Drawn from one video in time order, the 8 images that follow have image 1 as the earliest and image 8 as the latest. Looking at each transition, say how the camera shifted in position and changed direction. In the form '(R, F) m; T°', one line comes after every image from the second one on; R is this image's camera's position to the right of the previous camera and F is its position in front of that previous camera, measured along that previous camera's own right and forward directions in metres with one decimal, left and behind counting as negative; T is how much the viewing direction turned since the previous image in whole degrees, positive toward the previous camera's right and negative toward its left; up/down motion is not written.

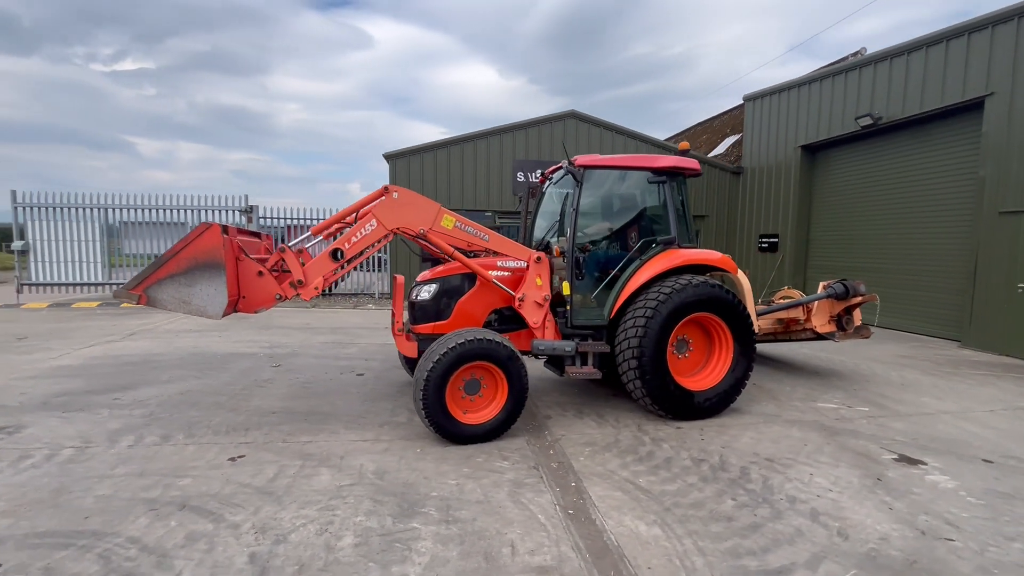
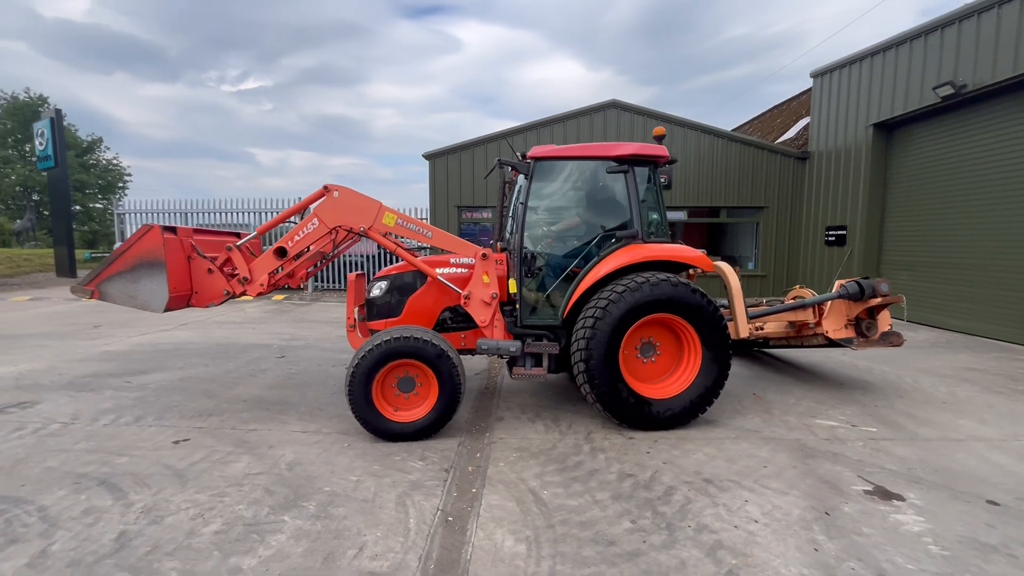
(+1.1, +0.2) m; -10°
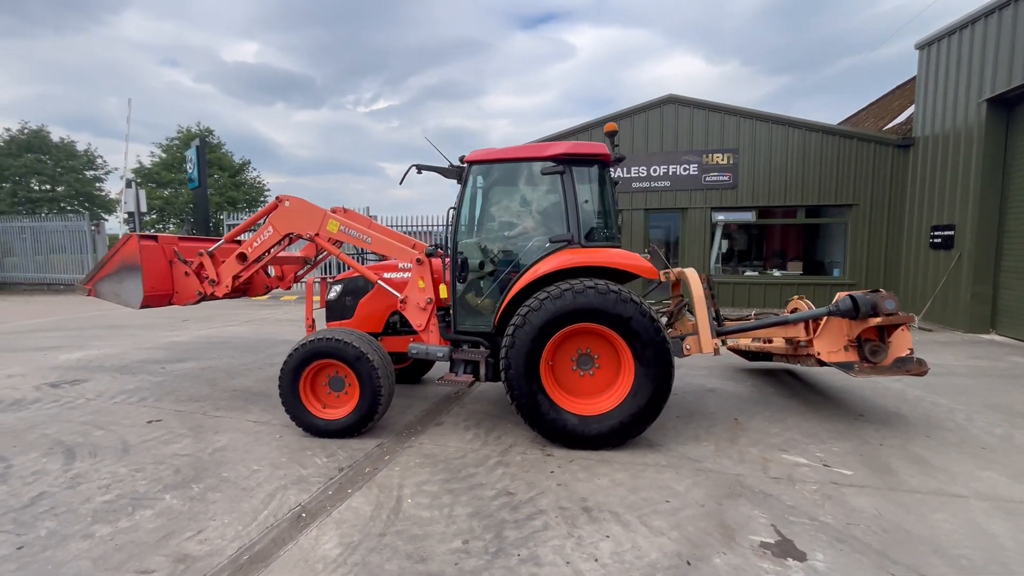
(+1.4, +0.2) m; -13°
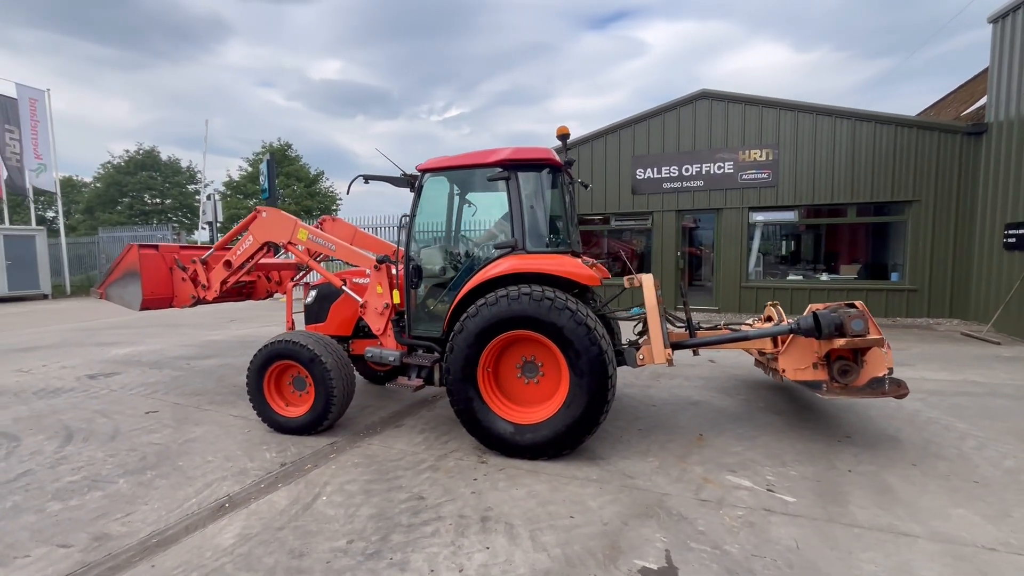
(+0.9, +0.1) m; -8°
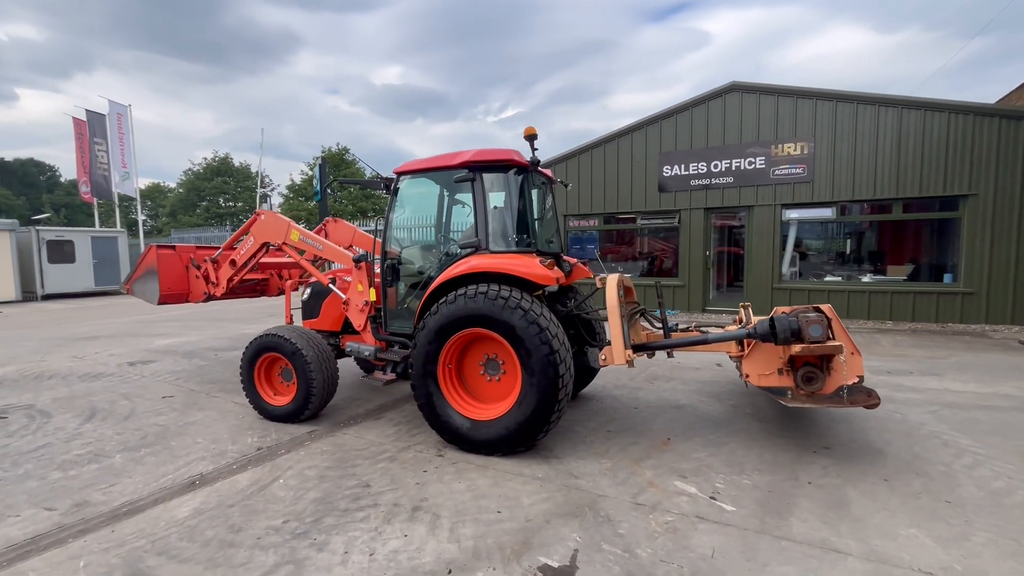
(+0.7, 0.0) m; -6°
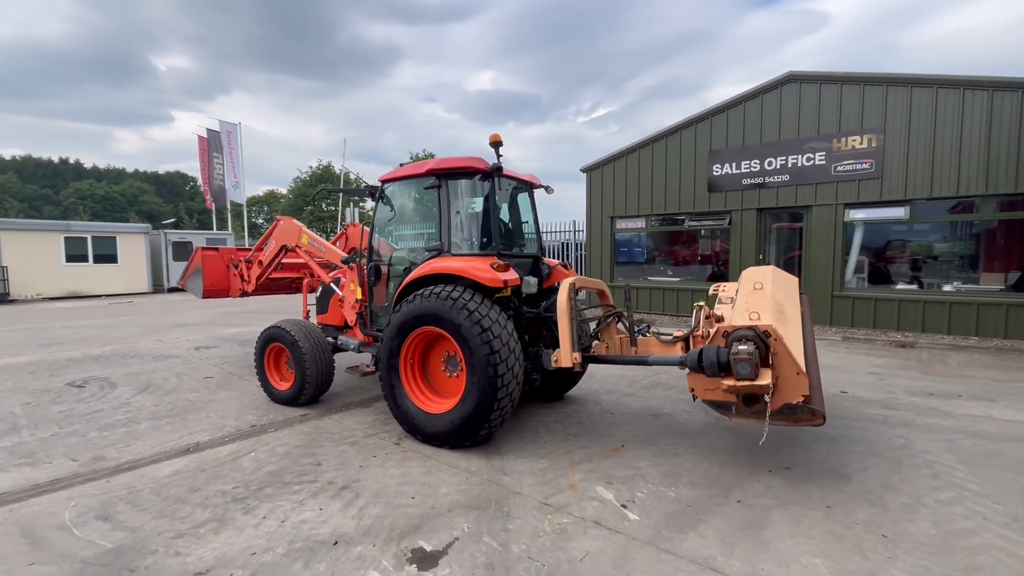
(+1.0, 0.0) m; -10°
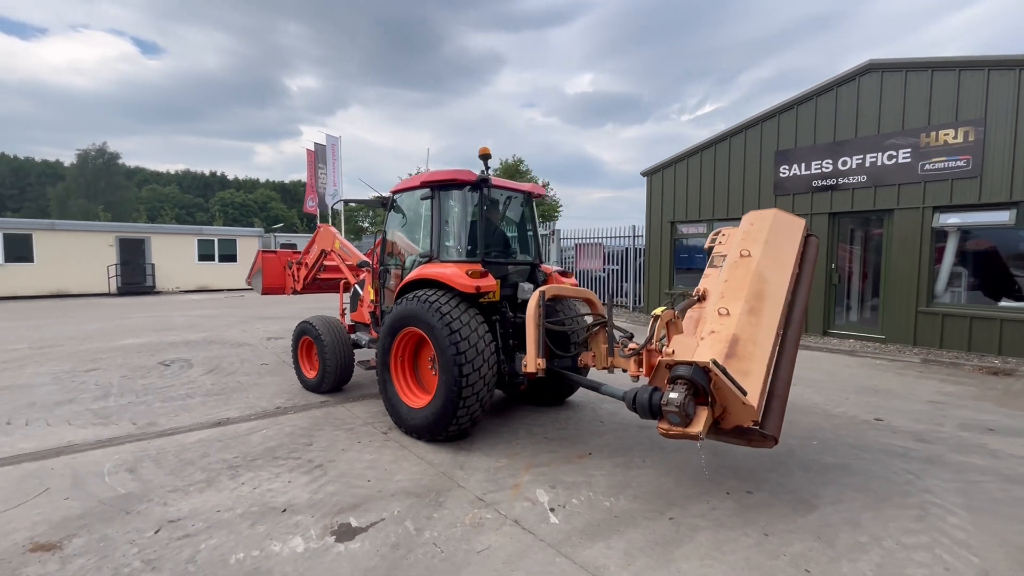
(+0.9, -0.1) m; -11°
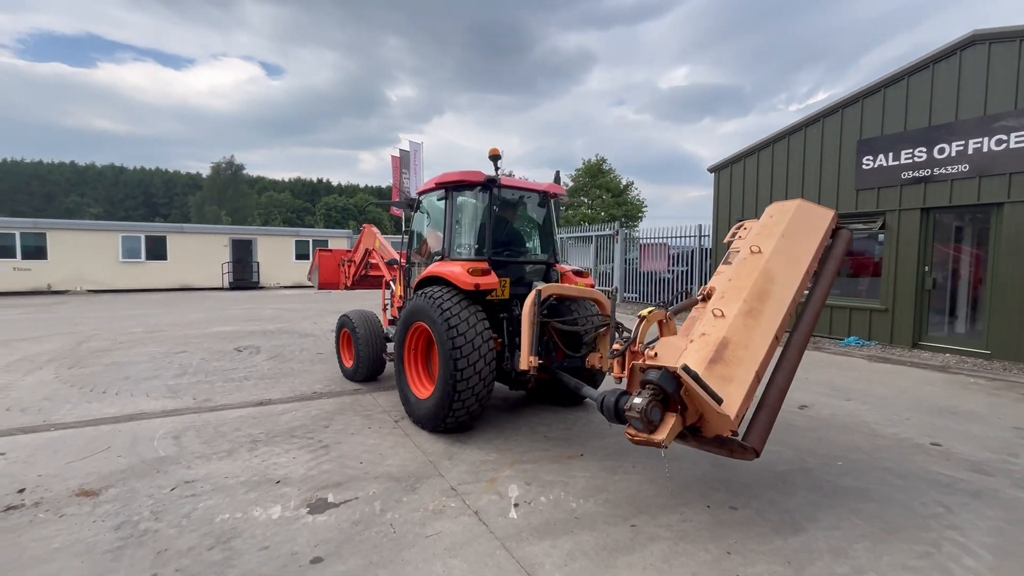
(+0.7, 0.0) m; -10°
